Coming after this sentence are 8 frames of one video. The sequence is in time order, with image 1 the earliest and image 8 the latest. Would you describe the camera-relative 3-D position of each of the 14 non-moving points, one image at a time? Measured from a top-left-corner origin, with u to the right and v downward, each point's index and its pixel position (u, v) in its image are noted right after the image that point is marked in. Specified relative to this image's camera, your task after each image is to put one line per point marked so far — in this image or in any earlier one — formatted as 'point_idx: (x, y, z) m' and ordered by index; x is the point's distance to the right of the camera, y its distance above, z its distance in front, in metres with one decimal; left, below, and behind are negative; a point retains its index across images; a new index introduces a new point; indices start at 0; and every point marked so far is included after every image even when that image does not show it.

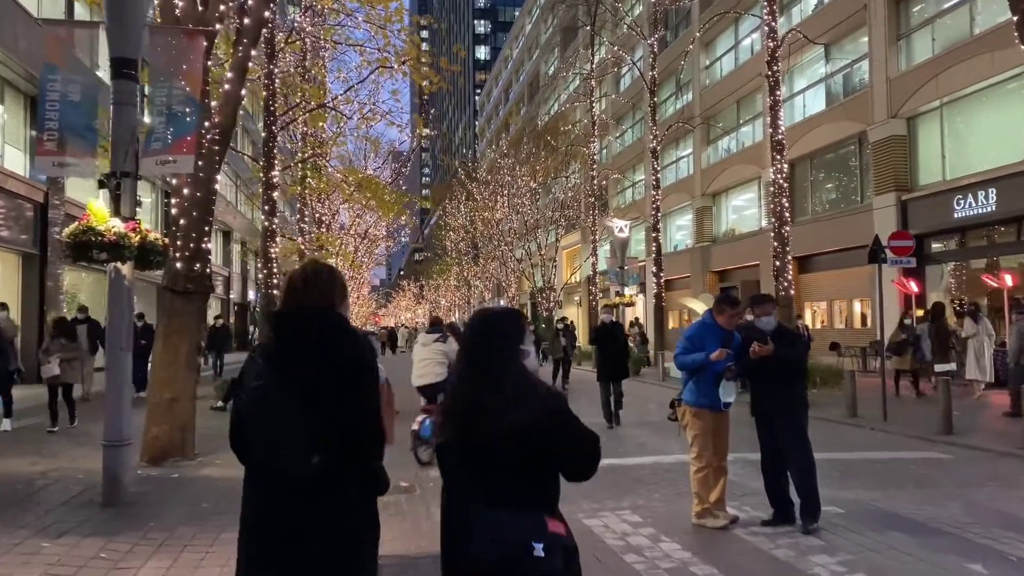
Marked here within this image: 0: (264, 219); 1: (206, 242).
0: (-4.9, +1.3, +16.3) m
1: (-3.1, +0.5, +8.4) m
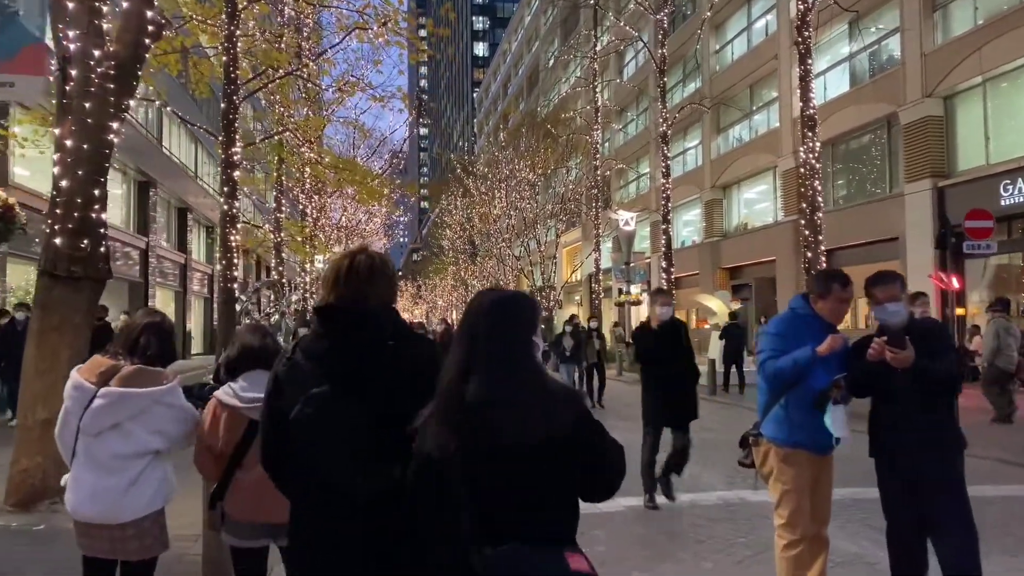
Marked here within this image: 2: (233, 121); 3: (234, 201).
0: (-5.0, +1.5, +14.2) m
1: (-3.2, +0.6, +6.3) m
2: (-4.8, +2.9, +14.2) m
3: (-4.8, +1.5, +14.2) m
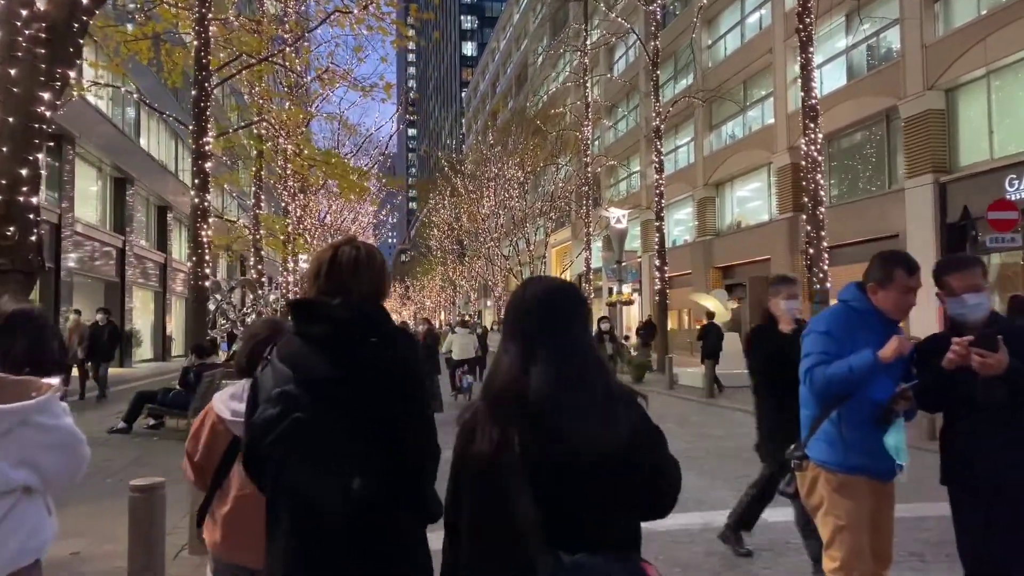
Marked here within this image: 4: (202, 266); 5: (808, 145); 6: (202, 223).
0: (-5.2, +1.5, +13.4) m
1: (-3.2, +0.6, +5.5) m
2: (-4.9, +2.9, +13.4) m
3: (-5.0, +1.5, +13.4) m
4: (-5.0, +0.4, +13.3) m
5: (+5.3, +2.6, +15.0) m
6: (-5.0, +1.1, +13.4) m
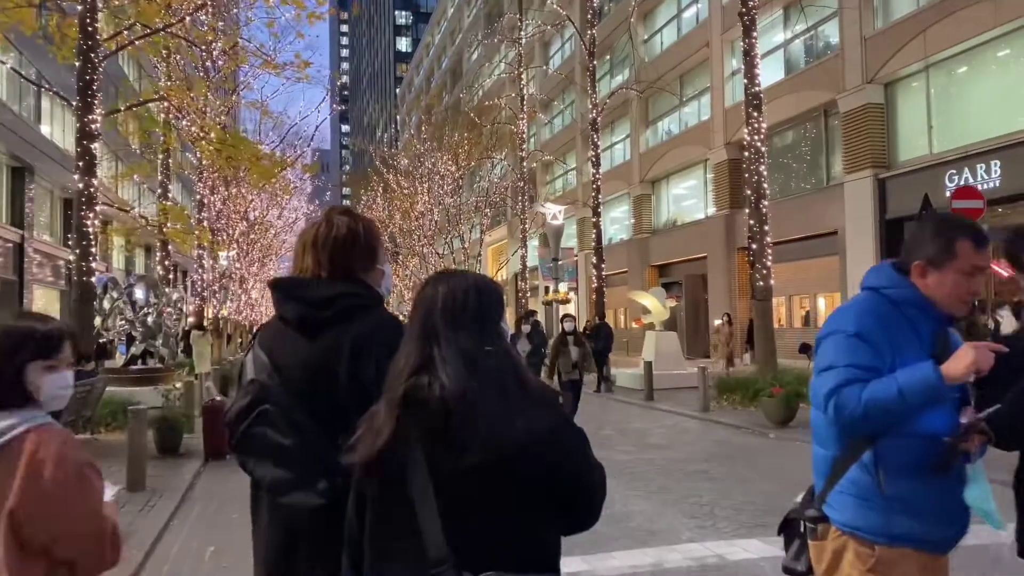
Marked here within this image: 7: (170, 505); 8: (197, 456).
0: (-6.3, +1.5, +11.9) m
1: (-3.7, +0.7, +4.2) m
2: (-6.0, +2.9, +11.9) m
3: (-6.0, +1.6, +11.9) m
4: (-6.1, +0.4, +11.8) m
5: (+4.1, +2.6, +14.3) m
6: (-6.1, +1.1, +11.9) m
7: (-2.8, -1.8, +6.8) m
8: (-3.5, -1.9, +9.3) m
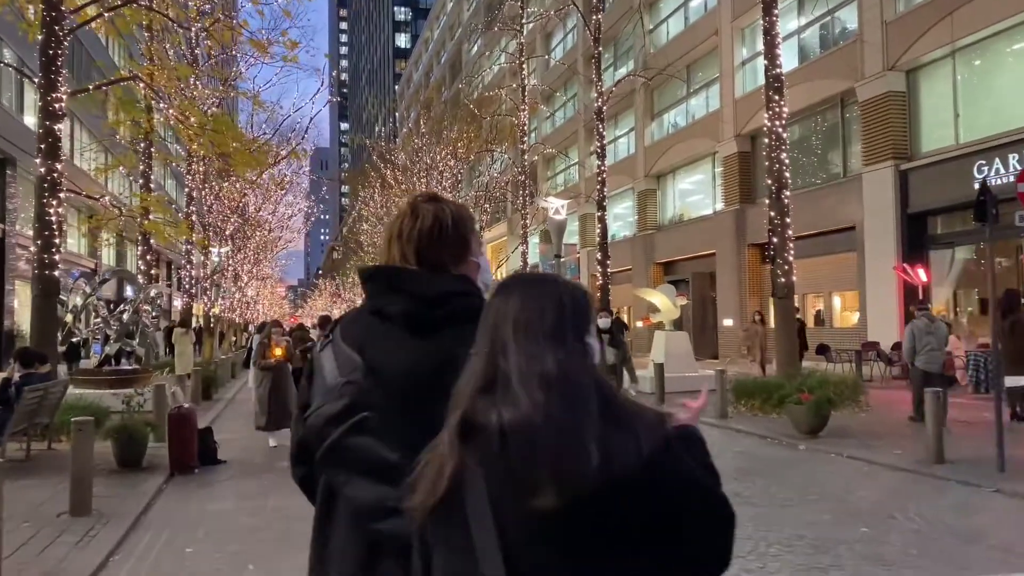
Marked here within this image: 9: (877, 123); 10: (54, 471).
0: (-6.2, +1.6, +10.9) m
1: (-3.7, +0.7, +3.2) m
2: (-6.0, +3.0, +10.9) m
3: (-6.0, +1.7, +10.9) m
4: (-6.0, +0.5, +10.8) m
5: (+4.1, +2.7, +13.3) m
6: (-6.1, +1.2, +10.9) m
7: (-2.8, -1.7, +5.8) m
8: (-3.5, -1.8, +8.3) m
9: (+8.3, +3.8, +18.8) m
10: (-4.4, -1.8, +8.0) m
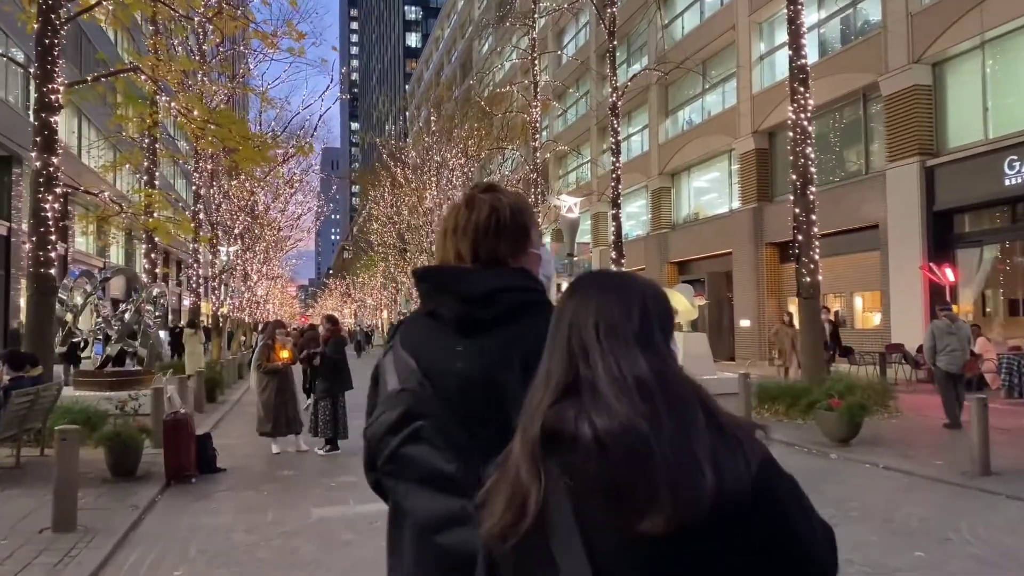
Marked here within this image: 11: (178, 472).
0: (-6.0, +1.6, +10.5) m
1: (-3.6, +0.8, +2.7) m
2: (-5.8, +3.0, +10.5) m
3: (-5.8, +1.7, +10.5) m
4: (-5.9, +0.5, +10.4) m
5: (+4.4, +2.7, +12.7) m
6: (-5.9, +1.2, +10.4) m
7: (-2.7, -1.7, +5.3) m
8: (-3.4, -1.8, +7.8) m
9: (+8.6, +3.8, +18.3) m
10: (-4.3, -1.7, +7.5) m
11: (-3.2, -1.8, +7.8) m
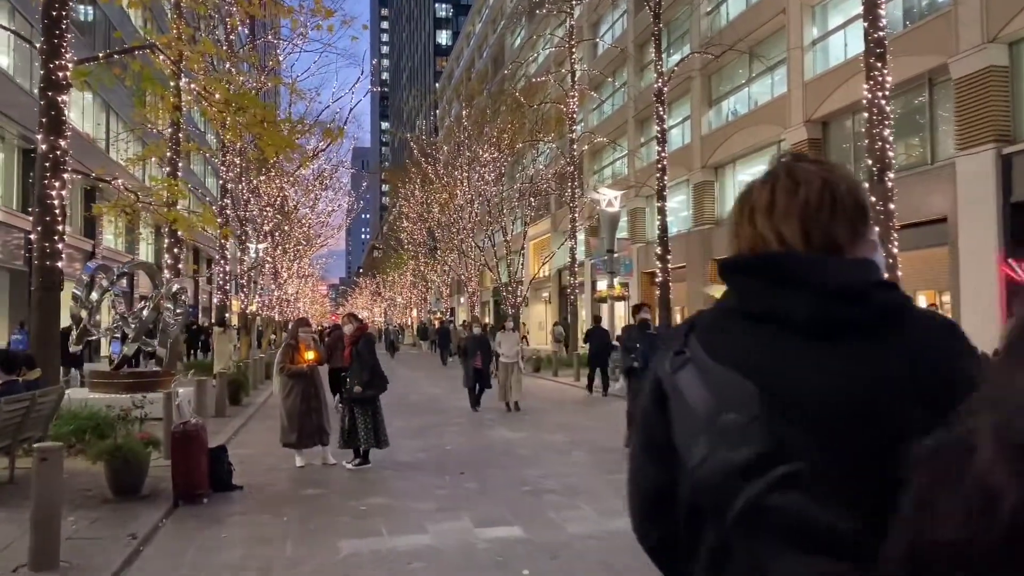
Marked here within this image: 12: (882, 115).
0: (-5.5, +1.7, +9.6) m
1: (-3.3, +0.8, +1.8) m
2: (-5.2, +3.1, +9.6) m
3: (-5.2, +1.7, +9.6) m
4: (-5.3, +0.6, +9.5) m
5: (+5.0, +2.7, +11.5) m
6: (-5.3, +1.3, +9.6) m
7: (-2.3, -1.7, +4.4) m
8: (-2.9, -1.8, +6.9) m
9: (+9.4, +3.8, +16.9) m
10: (-3.8, -1.7, +6.6) m
11: (-2.7, -1.7, +6.9) m
12: (+5.1, +2.4, +11.5) m
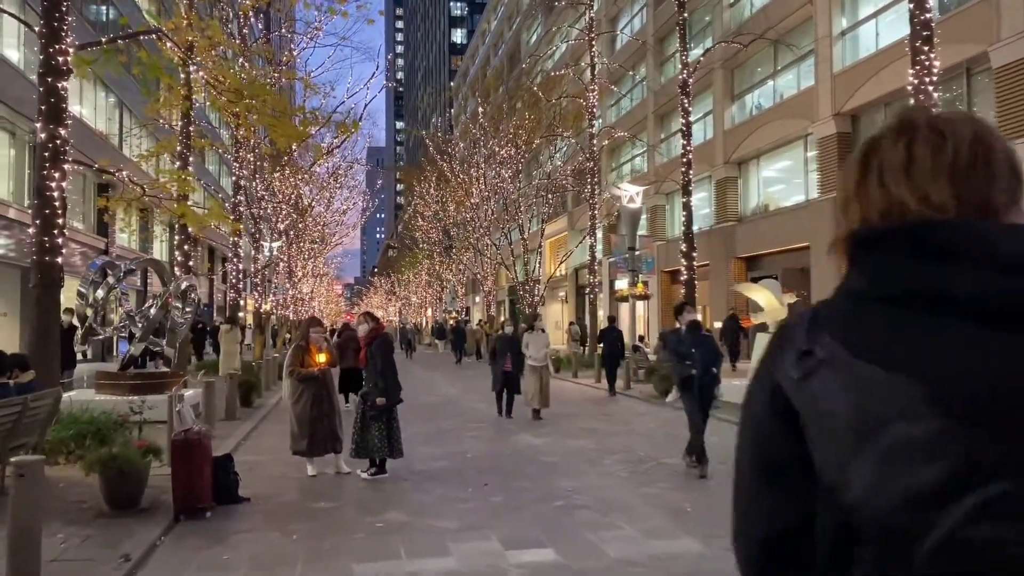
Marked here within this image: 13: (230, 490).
0: (-5.2, +1.7, +9.1) m
1: (-3.2, +0.8, +1.3) m
2: (-5.0, +3.1, +9.1) m
3: (-5.0, +1.8, +9.1) m
4: (-5.0, +0.6, +9.0) m
5: (+5.3, +2.8, +10.8) m
6: (-5.0, +1.3, +9.1) m
7: (-2.1, -1.6, +3.8) m
8: (-2.7, -1.7, +6.4) m
9: (+9.8, +3.8, +16.1) m
10: (-3.6, -1.7, +6.1) m
11: (-2.5, -1.7, +6.3) m
12: (+5.4, +2.4, +10.8) m
13: (-2.3, -1.7, +6.8) m
